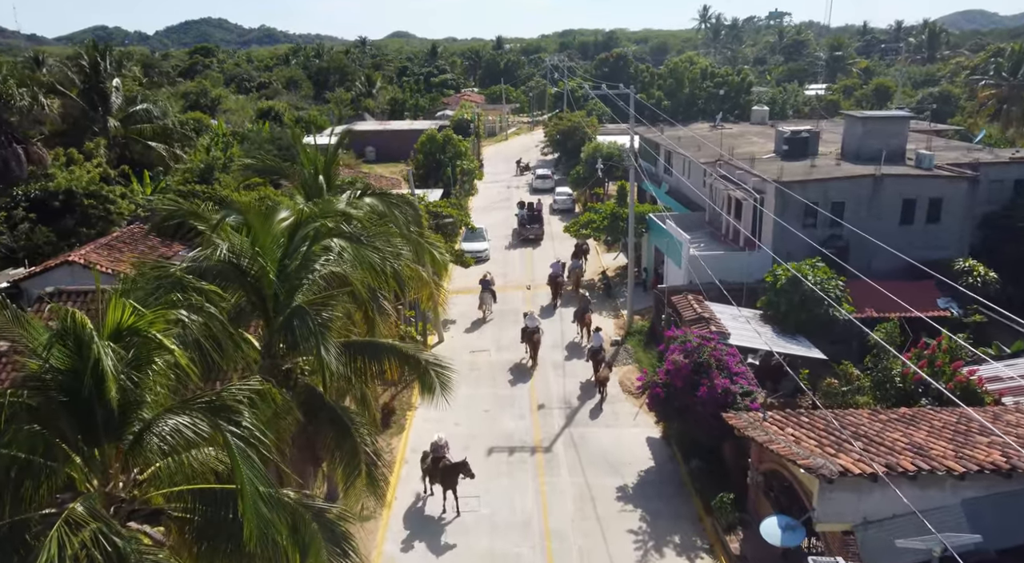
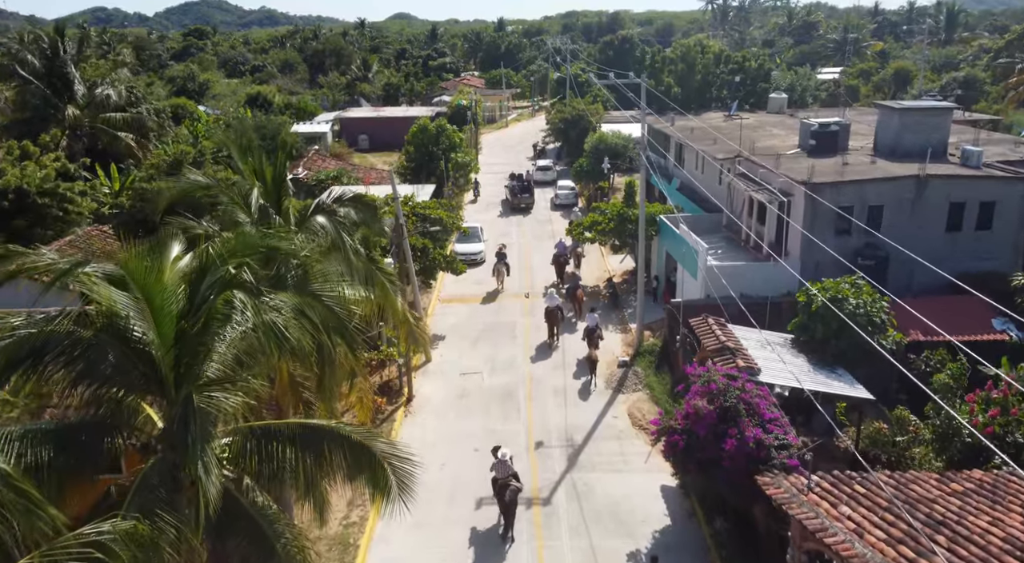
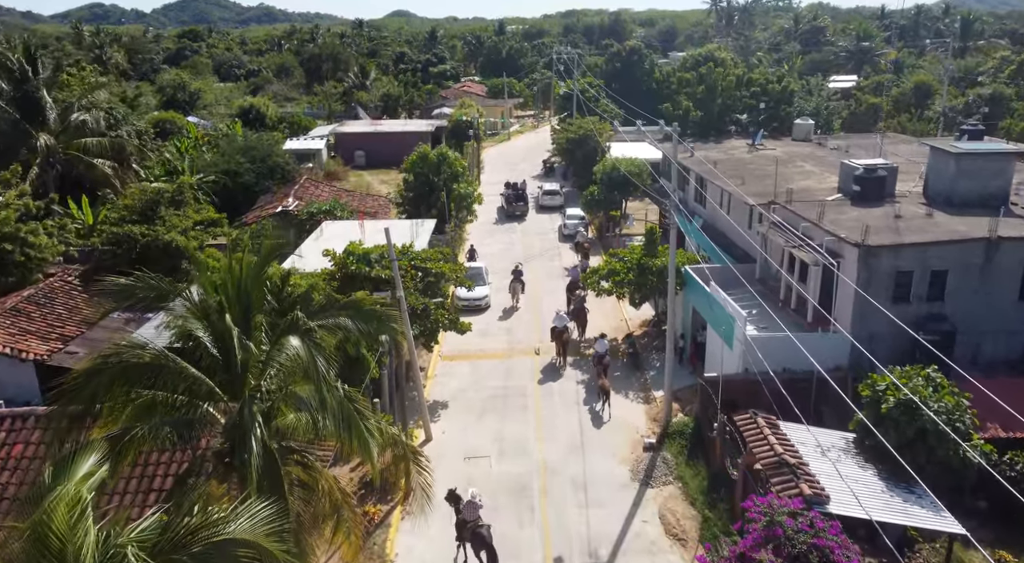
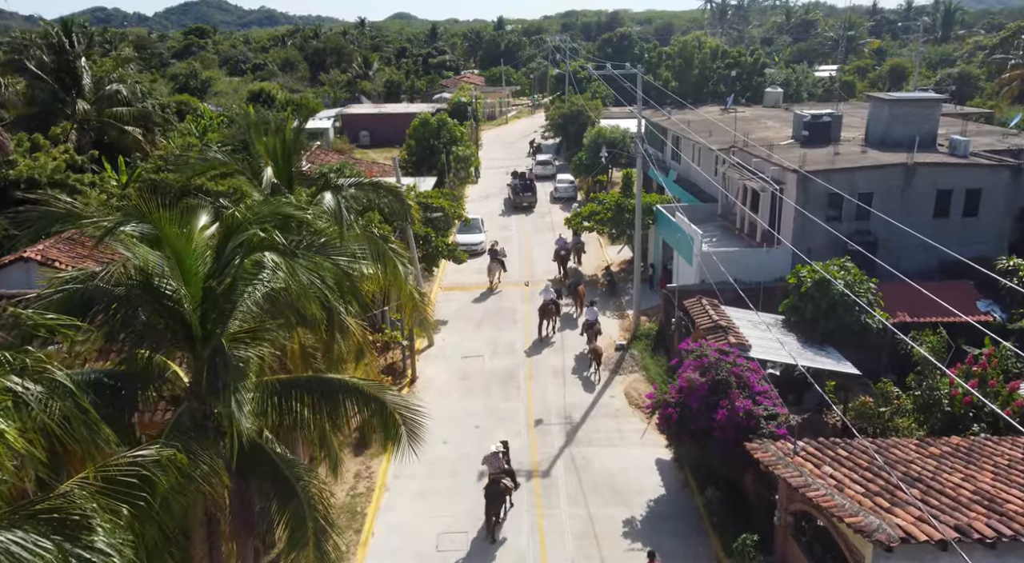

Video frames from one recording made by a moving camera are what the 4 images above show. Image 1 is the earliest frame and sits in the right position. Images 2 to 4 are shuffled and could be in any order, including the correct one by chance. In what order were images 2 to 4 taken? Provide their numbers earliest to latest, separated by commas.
4, 2, 3
